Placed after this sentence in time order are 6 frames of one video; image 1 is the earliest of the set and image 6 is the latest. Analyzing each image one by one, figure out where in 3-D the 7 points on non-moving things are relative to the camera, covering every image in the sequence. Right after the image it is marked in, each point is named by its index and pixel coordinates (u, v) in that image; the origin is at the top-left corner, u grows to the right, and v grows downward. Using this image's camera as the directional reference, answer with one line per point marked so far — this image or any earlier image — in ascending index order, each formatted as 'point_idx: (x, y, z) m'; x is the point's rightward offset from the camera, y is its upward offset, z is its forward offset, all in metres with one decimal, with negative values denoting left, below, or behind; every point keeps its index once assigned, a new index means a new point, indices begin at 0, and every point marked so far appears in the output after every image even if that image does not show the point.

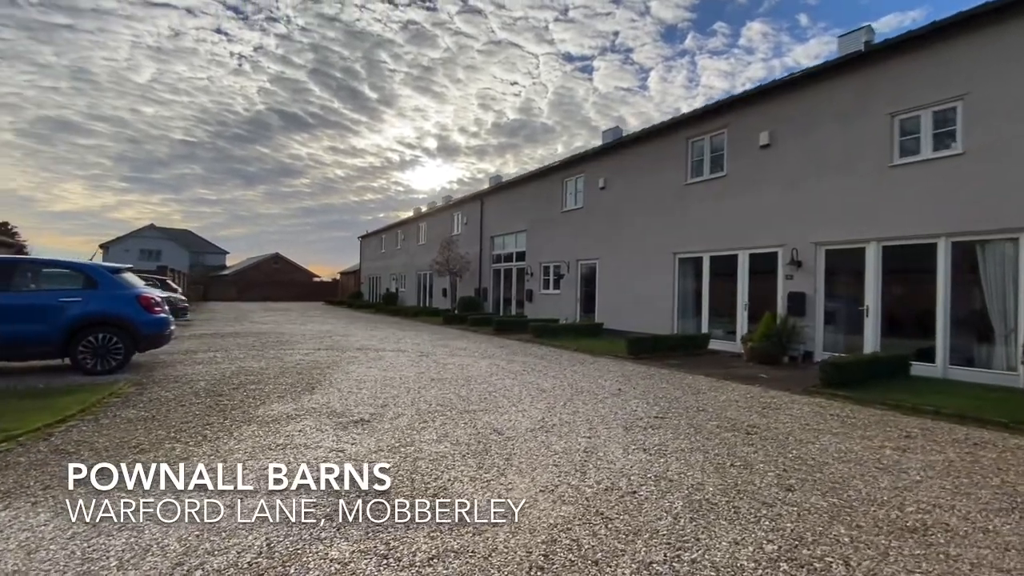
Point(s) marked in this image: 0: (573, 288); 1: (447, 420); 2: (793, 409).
0: (+2.4, 0.0, +18.8) m
1: (-0.7, -1.5, +5.3) m
2: (+3.7, -1.6, +6.4) m
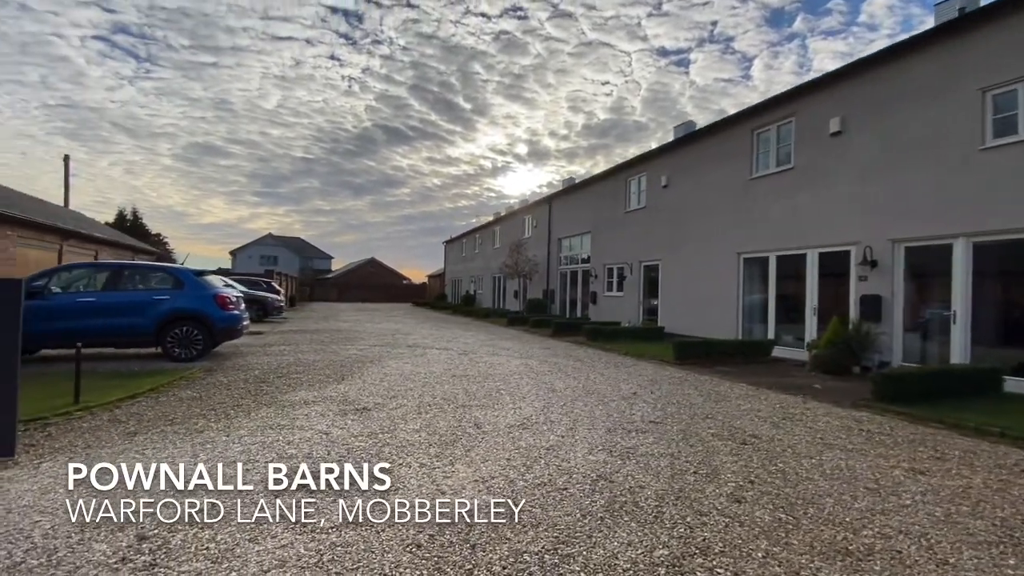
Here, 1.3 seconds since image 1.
0: (+4.7, -0.1, +18.3) m
1: (-0.8, -1.5, +5.6) m
2: (+3.7, -1.6, +5.9) m
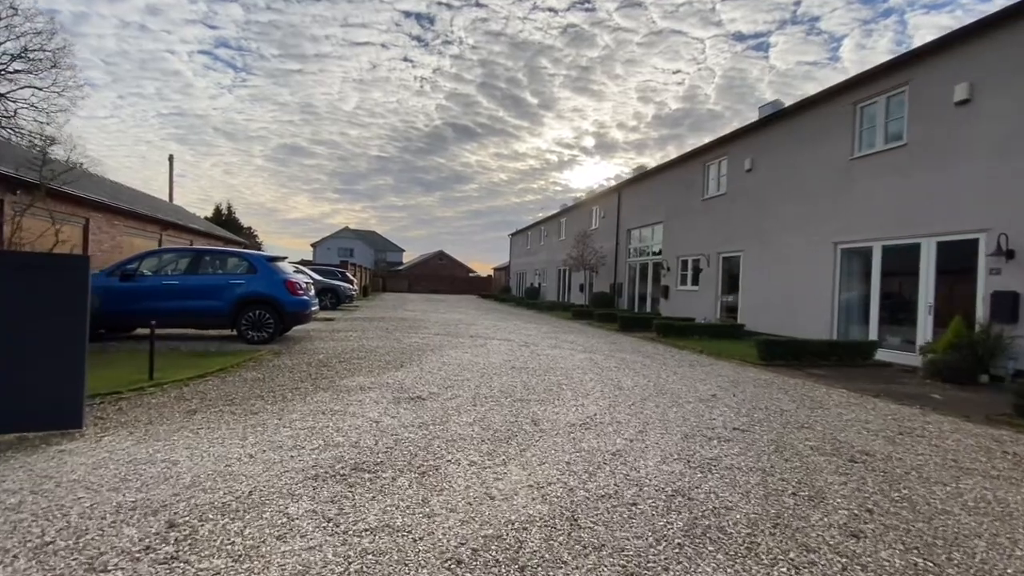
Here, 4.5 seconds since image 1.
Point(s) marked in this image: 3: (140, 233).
0: (+7.1, +0.1, +17.0) m
1: (-0.2, -1.3, +5.2) m
2: (+4.4, -1.5, +4.9) m
3: (-12.6, +1.9, +16.3) m
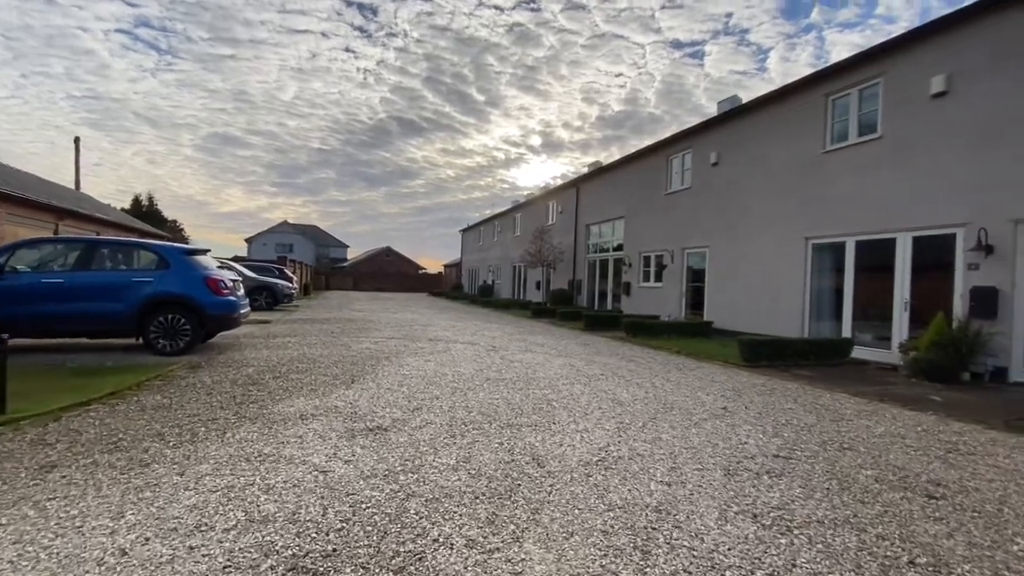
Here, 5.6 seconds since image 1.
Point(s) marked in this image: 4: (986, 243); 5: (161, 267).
0: (+5.7, +0.3, +16.6) m
1: (-0.3, -1.3, +4.1) m
2: (+4.3, -1.5, +4.2) m
3: (-13.8, +1.9, +13.7) m
4: (+8.4, +0.8, +8.4) m
5: (-5.7, +0.3, +7.8) m
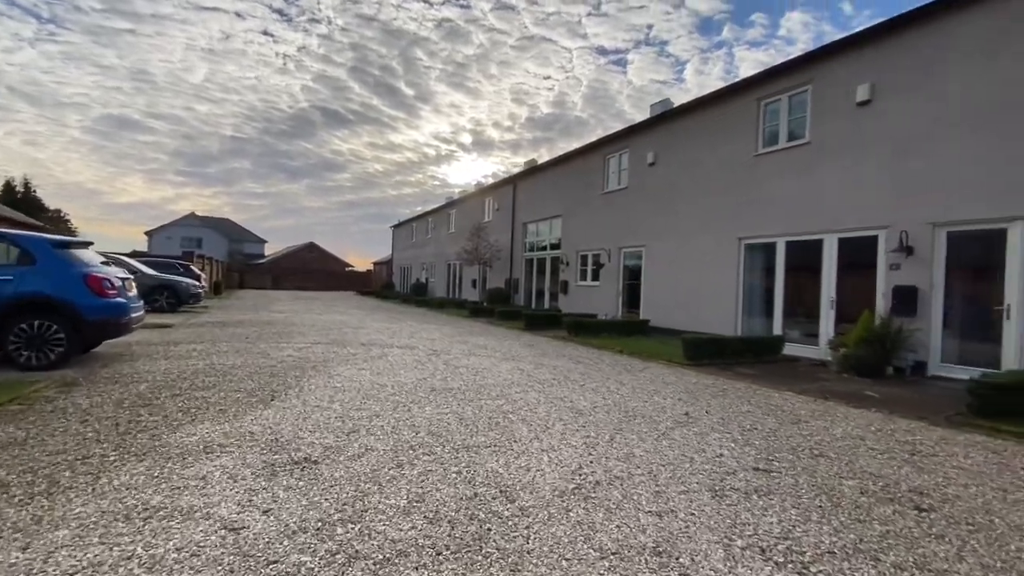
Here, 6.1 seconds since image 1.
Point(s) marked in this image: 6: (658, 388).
0: (+3.5, +0.3, +16.7) m
1: (-0.6, -1.3, +3.5) m
2: (+3.9, -1.5, +4.3) m
3: (-15.3, +1.9, +11.1) m
4: (+7.4, +0.8, +9.0) m
5: (-6.5, +0.3, +6.4) m
6: (+2.0, -1.3, +6.6) m
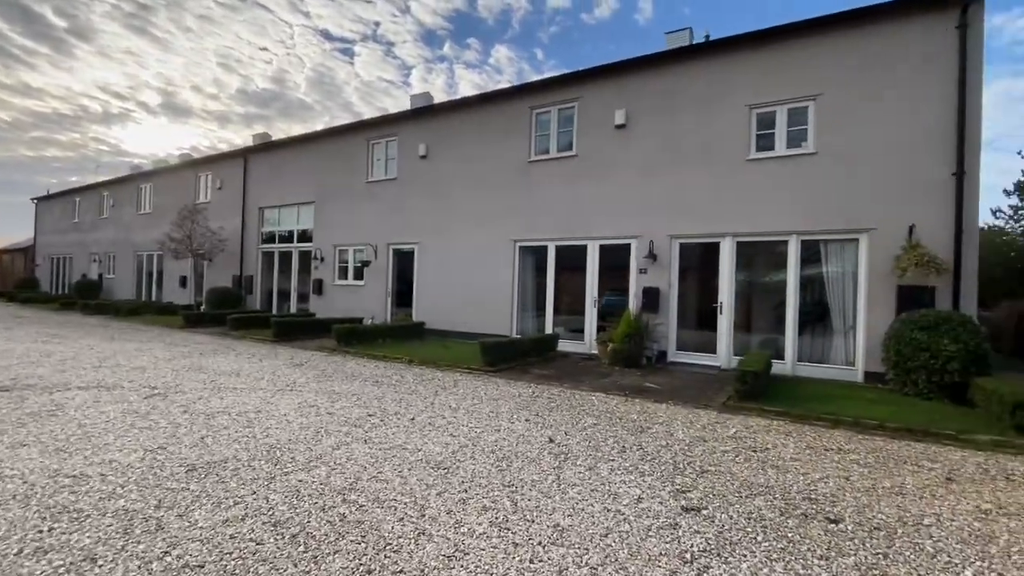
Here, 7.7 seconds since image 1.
0: (-4.2, +0.3, +15.2) m
1: (-0.8, -1.4, +1.7) m
2: (+2.6, -1.6, +4.7) m
3: (-17.4, +1.7, +0.6) m
4: (+3.1, +0.8, +10.5) m
5: (-7.4, +0.2, +1.2) m
6: (-0.2, -1.4, +5.7) m
